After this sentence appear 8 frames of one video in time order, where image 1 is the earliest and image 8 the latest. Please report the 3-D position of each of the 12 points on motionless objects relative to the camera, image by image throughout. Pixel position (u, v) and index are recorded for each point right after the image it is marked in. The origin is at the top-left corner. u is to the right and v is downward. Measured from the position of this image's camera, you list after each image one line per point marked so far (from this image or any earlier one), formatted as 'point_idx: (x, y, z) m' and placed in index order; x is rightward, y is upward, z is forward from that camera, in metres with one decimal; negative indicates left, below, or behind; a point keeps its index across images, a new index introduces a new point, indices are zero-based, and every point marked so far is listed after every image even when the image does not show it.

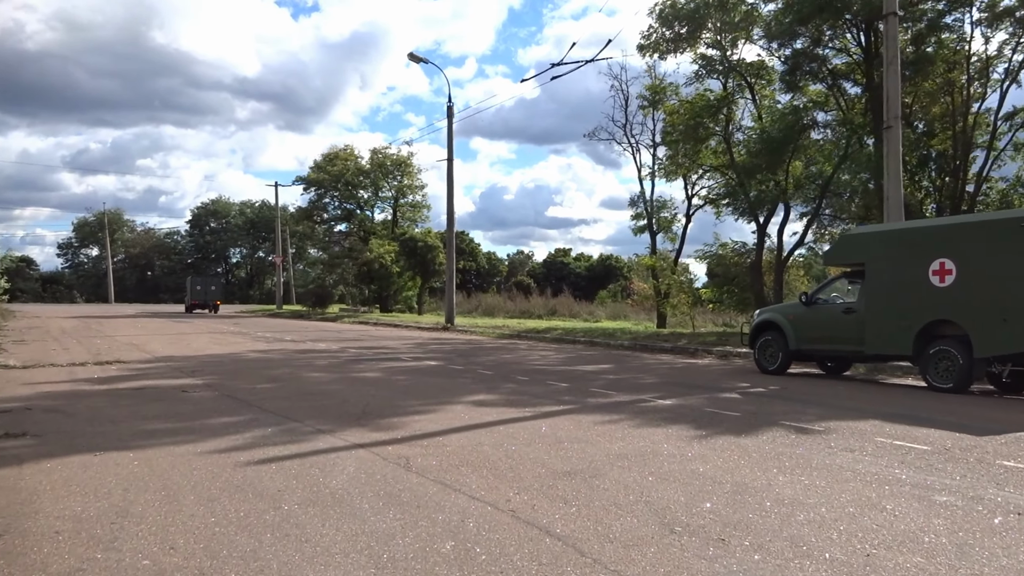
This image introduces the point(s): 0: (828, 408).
0: (+4.0, -1.5, +10.0) m
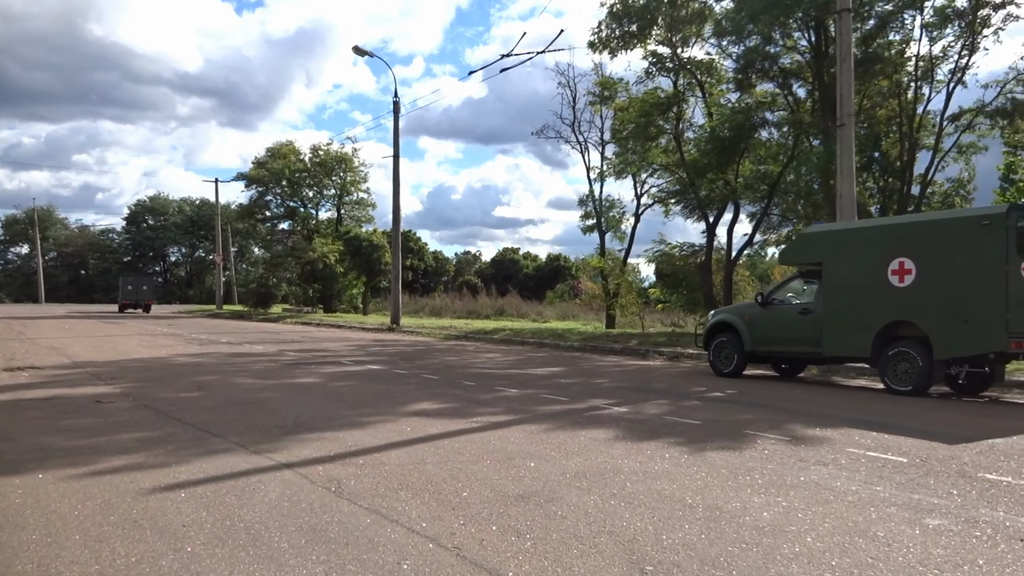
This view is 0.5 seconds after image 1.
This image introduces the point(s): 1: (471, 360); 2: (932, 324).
0: (+3.3, -1.5, +9.5) m
1: (-0.9, -1.6, +18.0) m
2: (+6.1, -0.5, +11.6) m
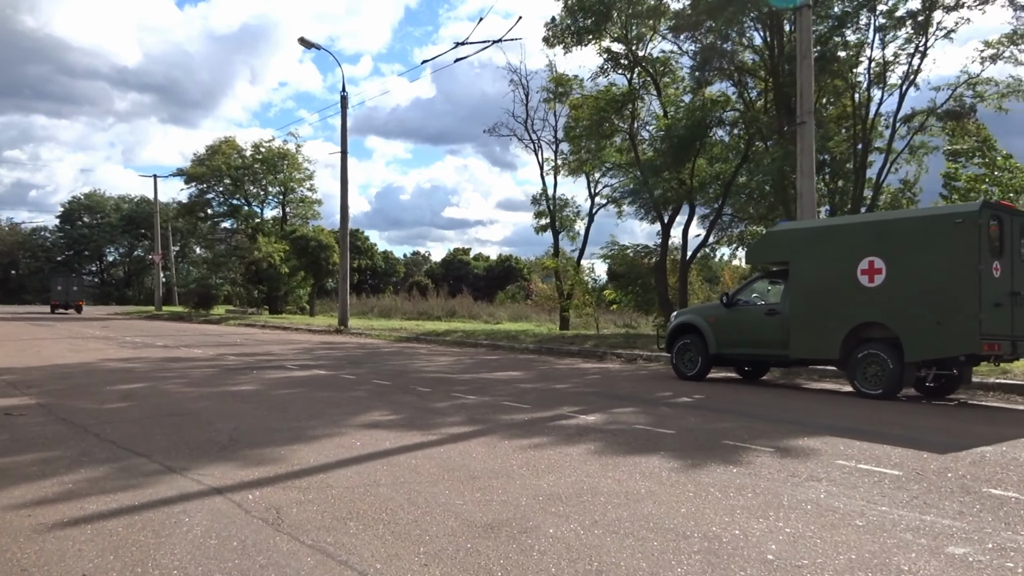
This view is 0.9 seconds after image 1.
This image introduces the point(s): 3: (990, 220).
0: (+2.9, -1.5, +9.0) m
1: (-1.9, -1.6, +17.2) m
2: (+5.5, -0.5, +11.2) m
3: (+6.4, +0.9, +10.6) m
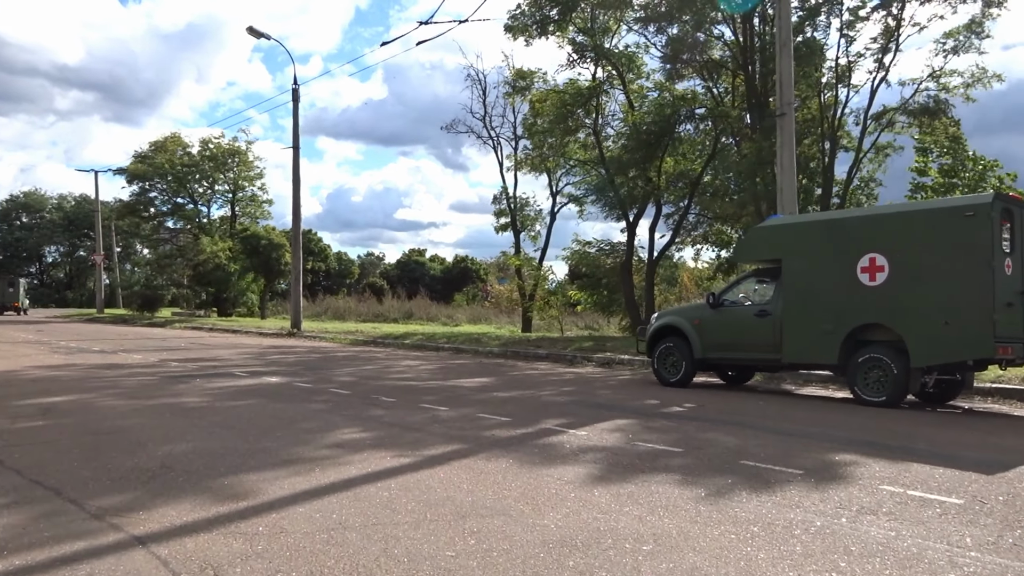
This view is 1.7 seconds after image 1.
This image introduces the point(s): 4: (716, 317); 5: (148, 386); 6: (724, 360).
0: (+2.7, -1.5, +8.1) m
1: (-2.5, -1.6, +16.0) m
2: (+5.2, -0.5, +10.5) m
3: (+6.1, +0.9, +9.9) m
4: (+3.3, -0.4, +12.8) m
5: (-5.8, -1.6, +12.8) m
6: (+3.4, -1.1, +12.7) m
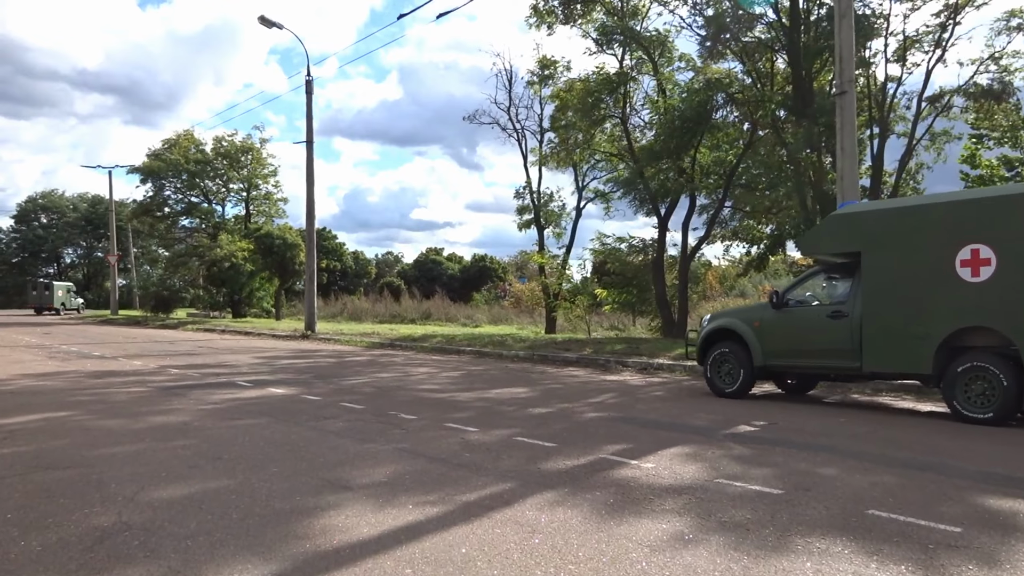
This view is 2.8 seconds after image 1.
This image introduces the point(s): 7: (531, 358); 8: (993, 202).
0: (+3.1, -1.5, +6.5) m
1: (-2.0, -1.6, +14.5) m
2: (+5.6, -0.5, +8.9) m
3: (+6.5, +1.0, +8.3) m
4: (+3.7, -0.4, +11.2) m
5: (-5.3, -1.6, +11.4) m
6: (+3.9, -1.1, +11.1) m
7: (+0.4, -1.8, +19.9) m
8: (+5.5, +1.0, +9.1) m
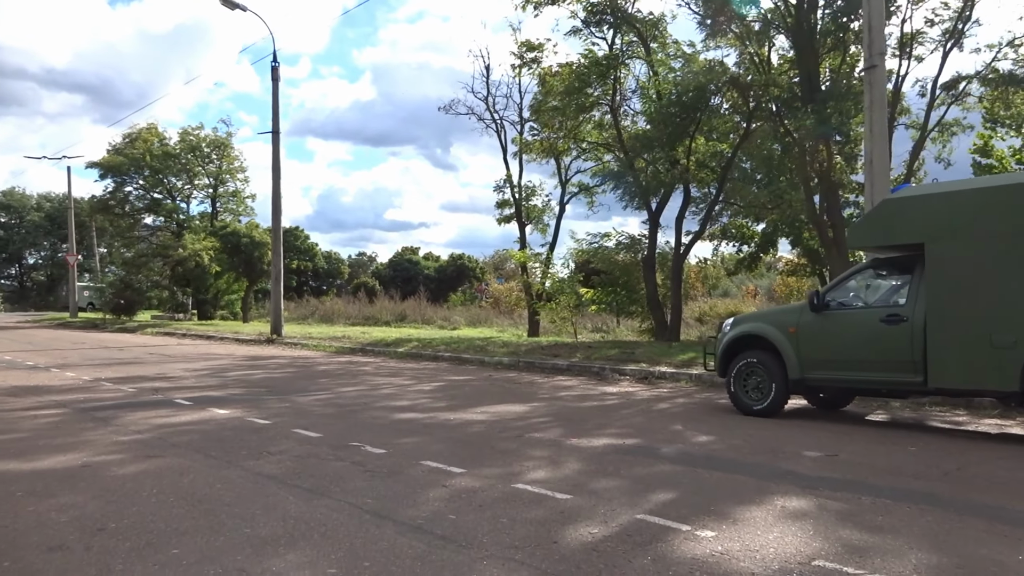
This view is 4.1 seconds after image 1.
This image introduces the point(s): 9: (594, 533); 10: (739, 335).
0: (+3.1, -1.4, +4.7) m
1: (-2.2, -1.6, +12.6) m
2: (+5.6, -0.5, +7.2) m
3: (+6.5, +1.0, +6.6) m
4: (+3.6, -0.4, +9.4) m
5: (-5.4, -1.6, +9.3) m
6: (+3.8, -1.1, +9.3) m
7: (+0.1, -1.8, +18.1) m
8: (+5.4, +1.0, +7.4) m
9: (+0.5, -1.4, +4.6) m
10: (+2.9, -0.6, +10.2) m
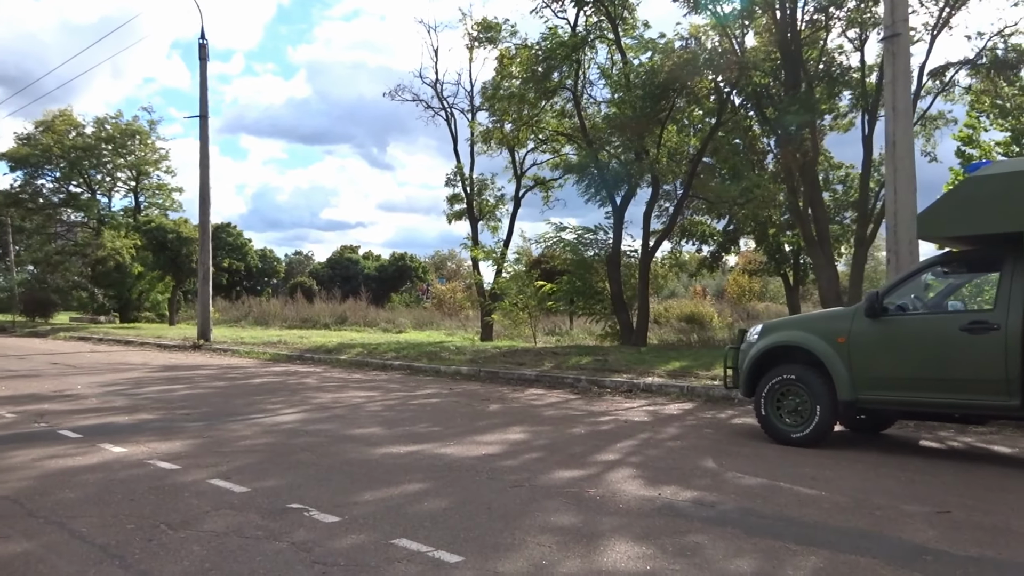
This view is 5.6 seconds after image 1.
0: (+3.4, -1.4, +2.9) m
1: (-2.5, -1.6, +10.3) m
2: (+5.6, -0.5, +5.5) m
3: (+6.6, +1.0, +5.1) m
4: (+3.5, -0.4, +7.6) m
5: (-5.5, -1.6, +6.9) m
6: (+3.6, -1.1, +7.6) m
7: (-0.7, -1.8, +16.0) m
8: (+5.4, +1.0, +5.8) m
9: (+0.7, -1.4, +2.6) m
10: (+2.7, -0.6, +8.3) m
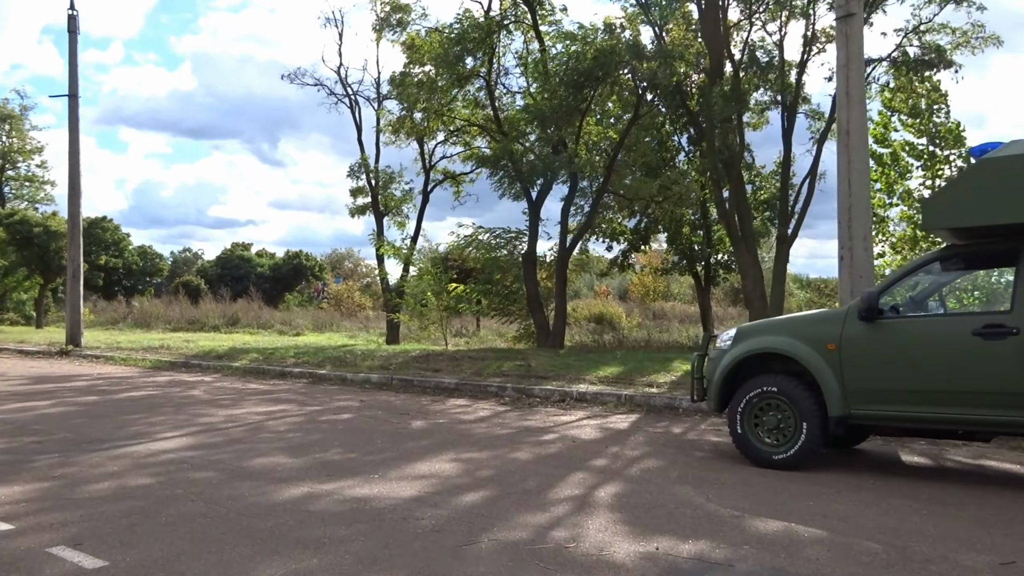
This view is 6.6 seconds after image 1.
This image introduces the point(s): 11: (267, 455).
0: (+3.5, -1.4, +2.0) m
1: (-3.3, -1.6, +8.6) m
2: (+5.4, -0.5, +4.8) m
3: (+6.4, +1.0, +4.5) m
4: (+3.0, -0.4, +6.7) m
5: (-5.8, -1.6, +4.8) m
6: (+3.2, -1.1, +6.6) m
7: (-2.2, -1.8, +14.4) m
8: (+5.2, +1.0, +5.1) m
9: (+0.9, -1.4, +1.3) m
10: (+2.2, -0.6, +7.3) m
11: (-2.4, -1.6, +7.6) m
